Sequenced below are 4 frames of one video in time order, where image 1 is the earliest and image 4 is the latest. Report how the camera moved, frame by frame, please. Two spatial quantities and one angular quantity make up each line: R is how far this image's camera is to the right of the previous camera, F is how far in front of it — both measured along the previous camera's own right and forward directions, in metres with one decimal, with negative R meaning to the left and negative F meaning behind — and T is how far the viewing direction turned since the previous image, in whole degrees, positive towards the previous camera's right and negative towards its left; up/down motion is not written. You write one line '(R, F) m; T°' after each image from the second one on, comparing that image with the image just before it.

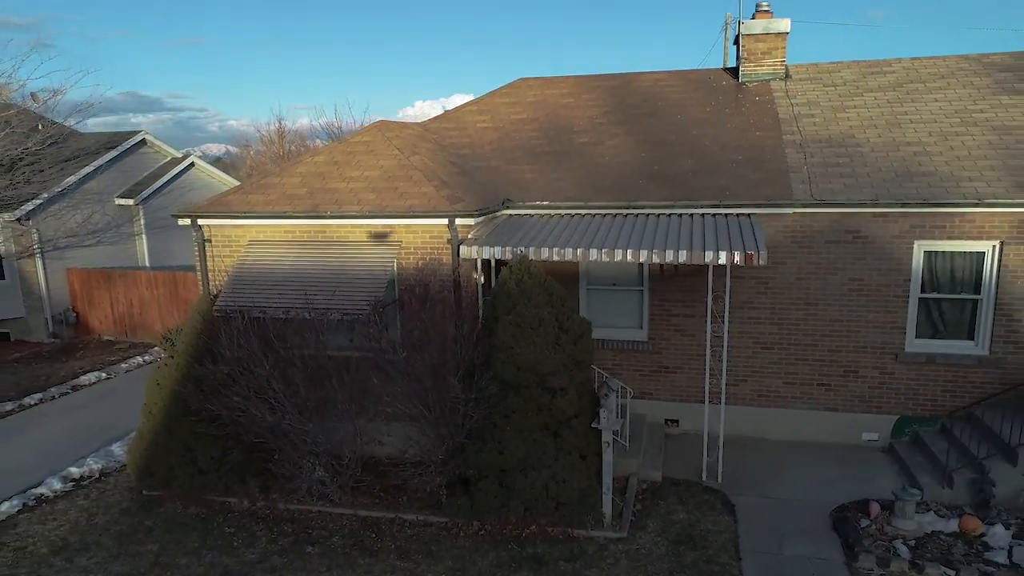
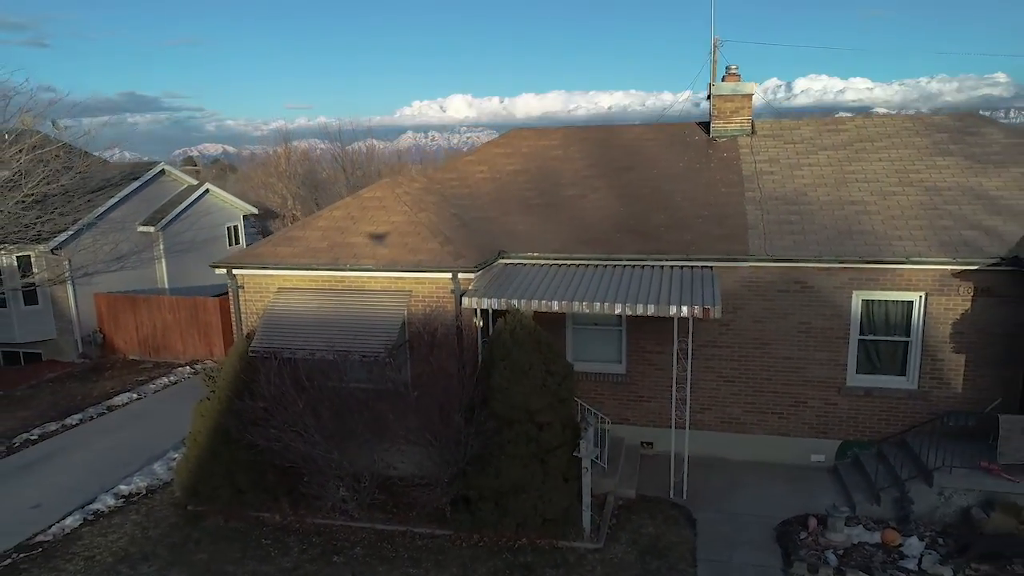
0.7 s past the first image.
(0.0, -1.3) m; 0°
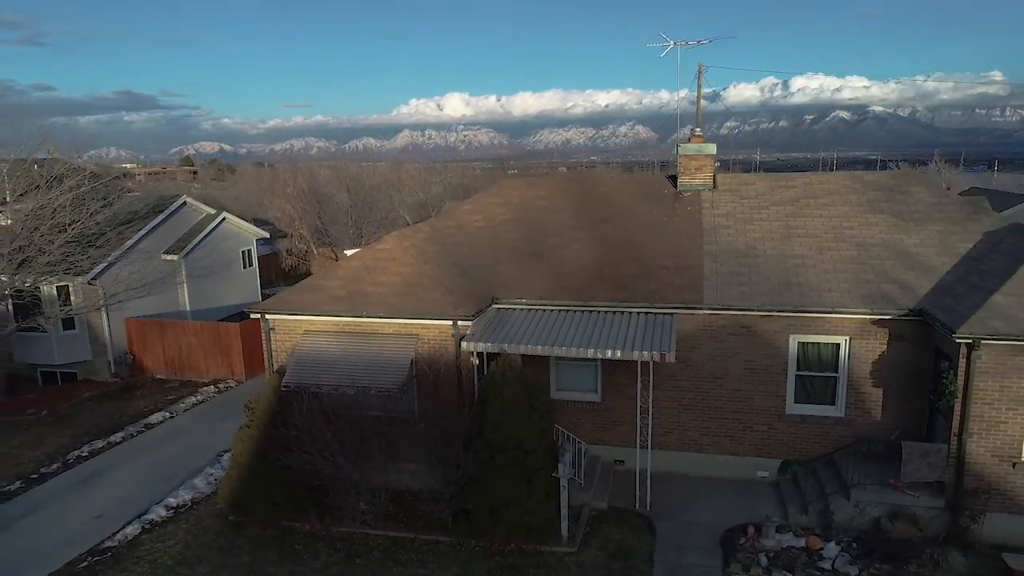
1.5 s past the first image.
(+0.1, -1.7) m; 0°
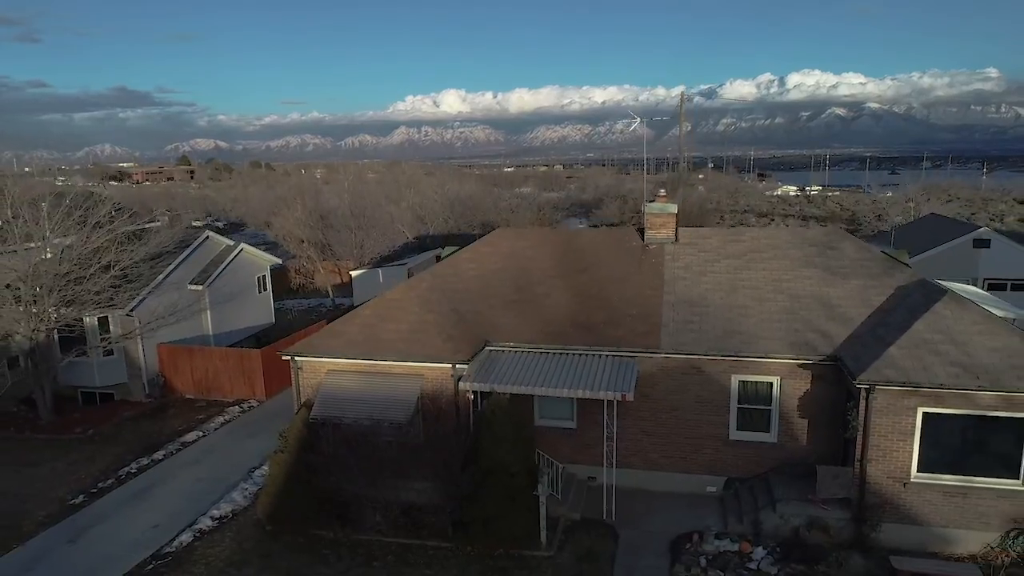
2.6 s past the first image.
(+0.1, -2.2) m; 0°
